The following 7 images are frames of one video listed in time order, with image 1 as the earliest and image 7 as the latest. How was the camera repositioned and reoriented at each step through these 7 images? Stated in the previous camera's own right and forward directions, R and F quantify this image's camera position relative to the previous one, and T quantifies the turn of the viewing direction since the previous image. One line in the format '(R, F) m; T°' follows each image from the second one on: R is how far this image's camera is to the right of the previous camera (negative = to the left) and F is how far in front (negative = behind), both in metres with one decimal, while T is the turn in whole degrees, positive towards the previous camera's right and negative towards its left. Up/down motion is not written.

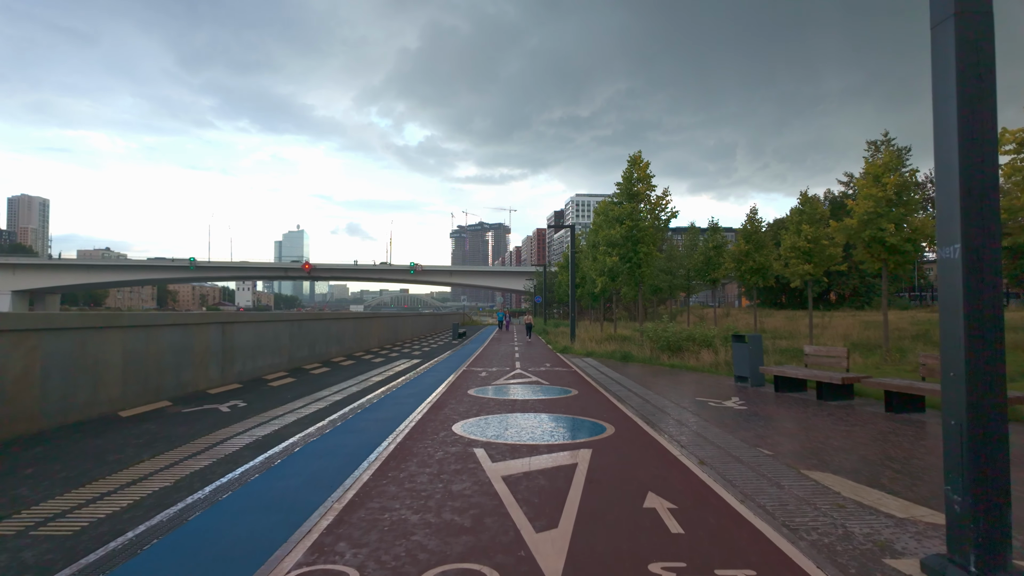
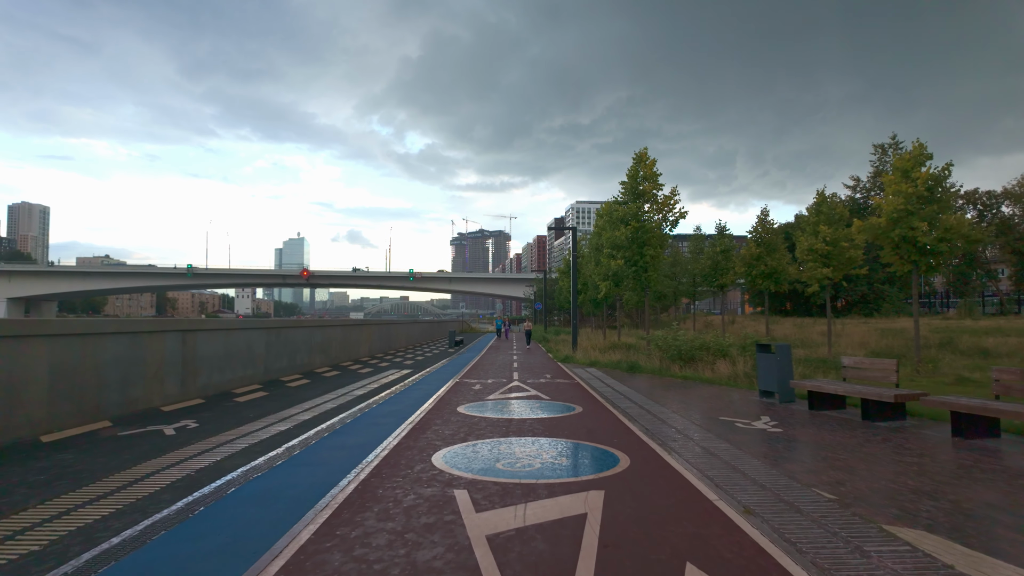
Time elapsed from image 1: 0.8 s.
(+0.1, +1.4) m; 0°
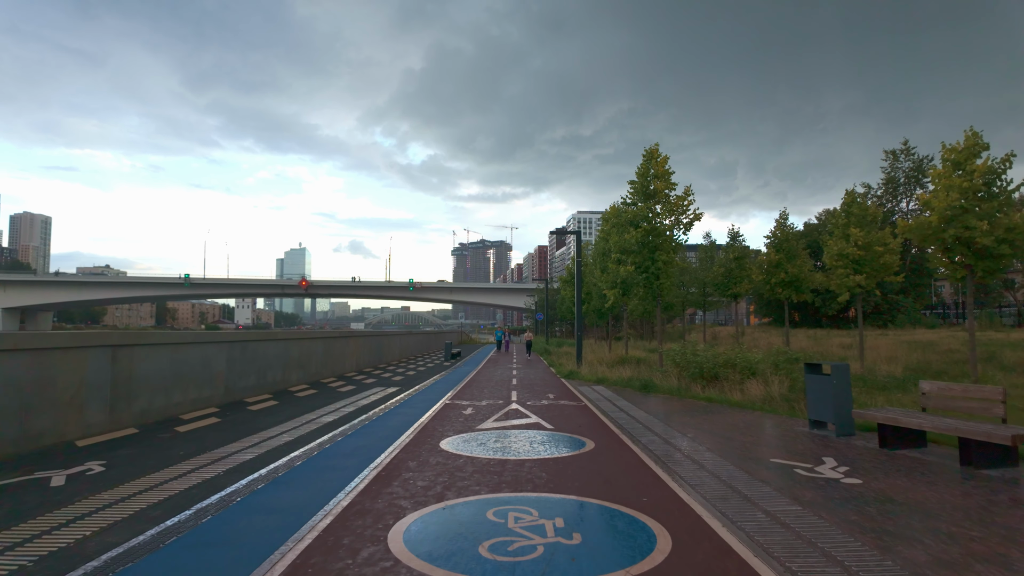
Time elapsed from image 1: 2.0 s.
(+0.1, +2.0) m; 0°
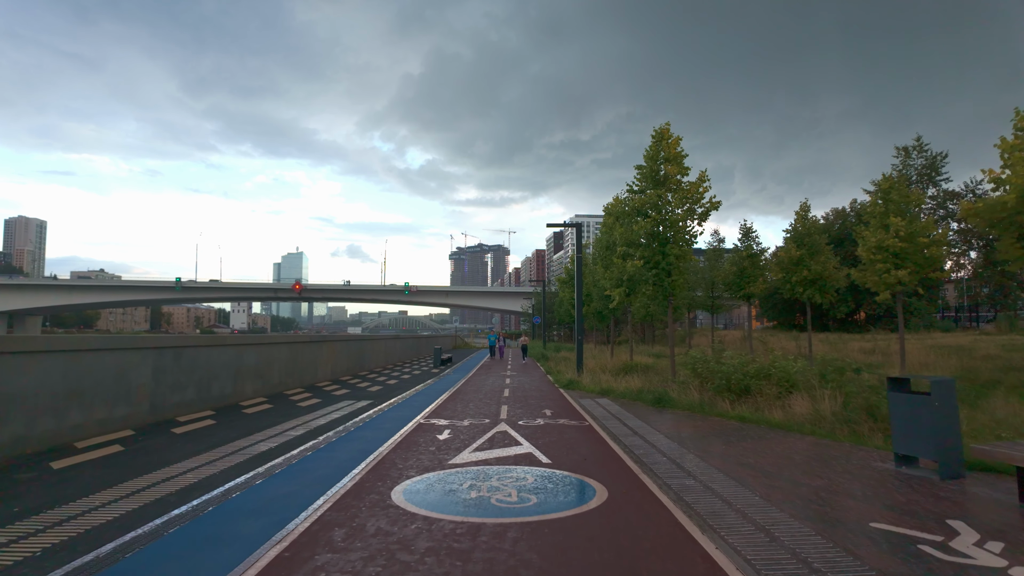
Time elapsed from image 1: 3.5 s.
(+0.2, +2.4) m; 0°
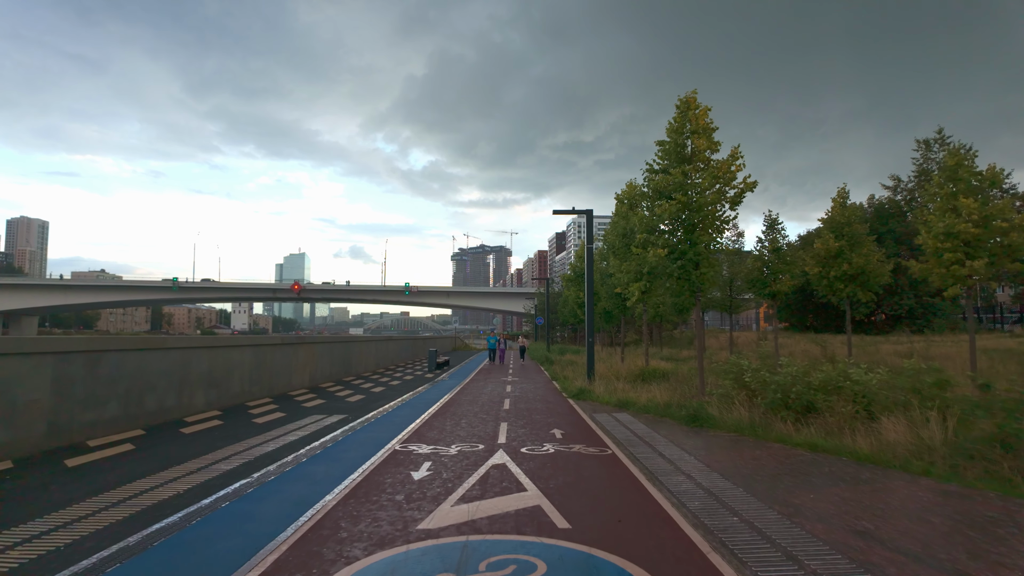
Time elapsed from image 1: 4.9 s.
(0.0, +2.5) m; 0°
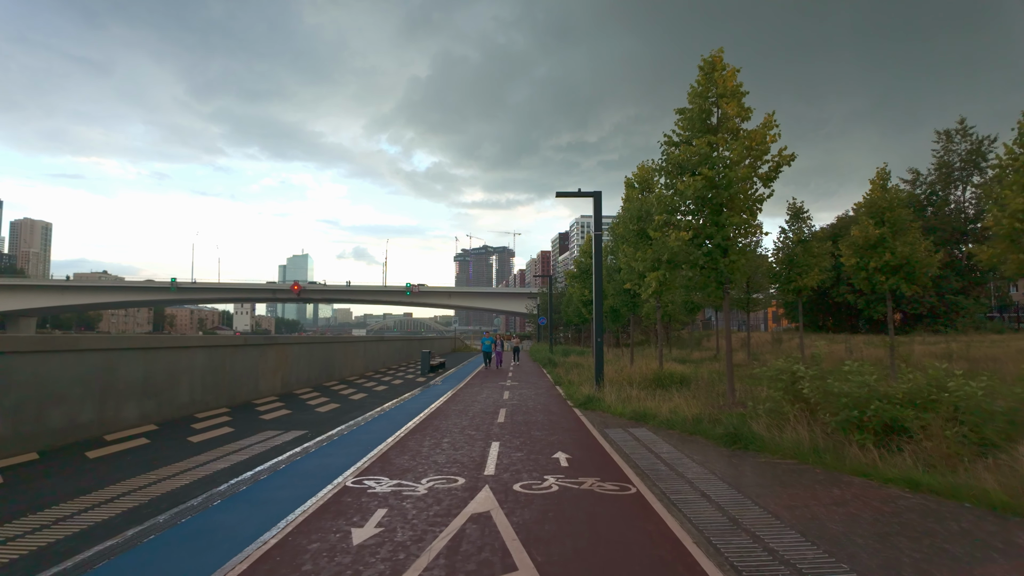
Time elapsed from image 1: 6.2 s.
(+0.2, +2.2) m; 0°
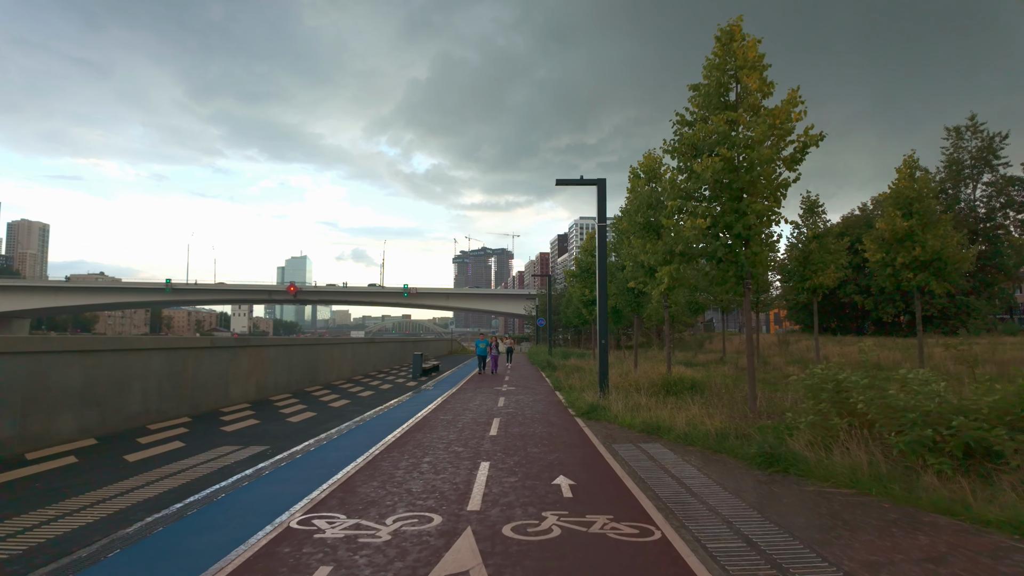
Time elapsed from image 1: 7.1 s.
(+0.1, +1.4) m; 0°
